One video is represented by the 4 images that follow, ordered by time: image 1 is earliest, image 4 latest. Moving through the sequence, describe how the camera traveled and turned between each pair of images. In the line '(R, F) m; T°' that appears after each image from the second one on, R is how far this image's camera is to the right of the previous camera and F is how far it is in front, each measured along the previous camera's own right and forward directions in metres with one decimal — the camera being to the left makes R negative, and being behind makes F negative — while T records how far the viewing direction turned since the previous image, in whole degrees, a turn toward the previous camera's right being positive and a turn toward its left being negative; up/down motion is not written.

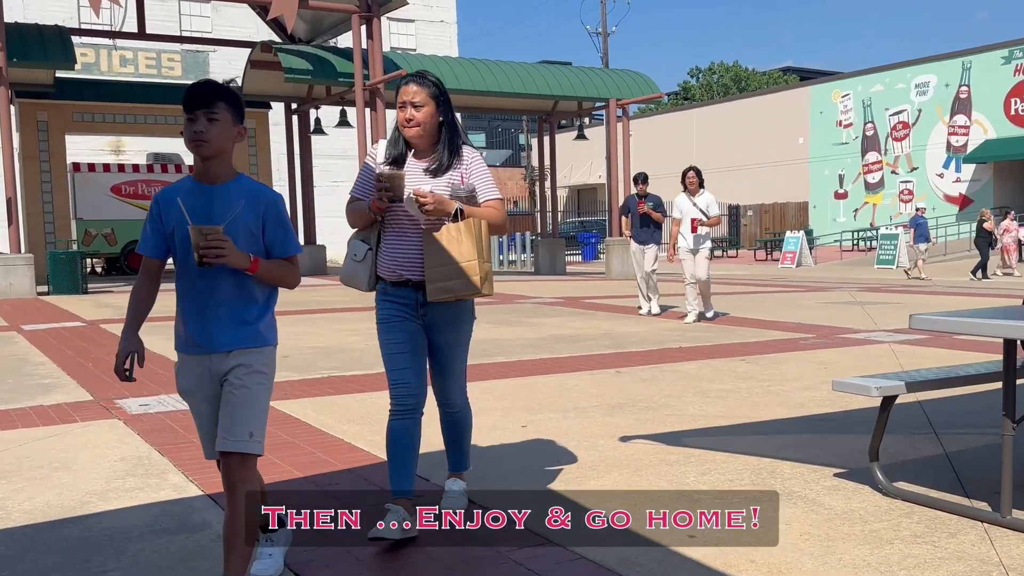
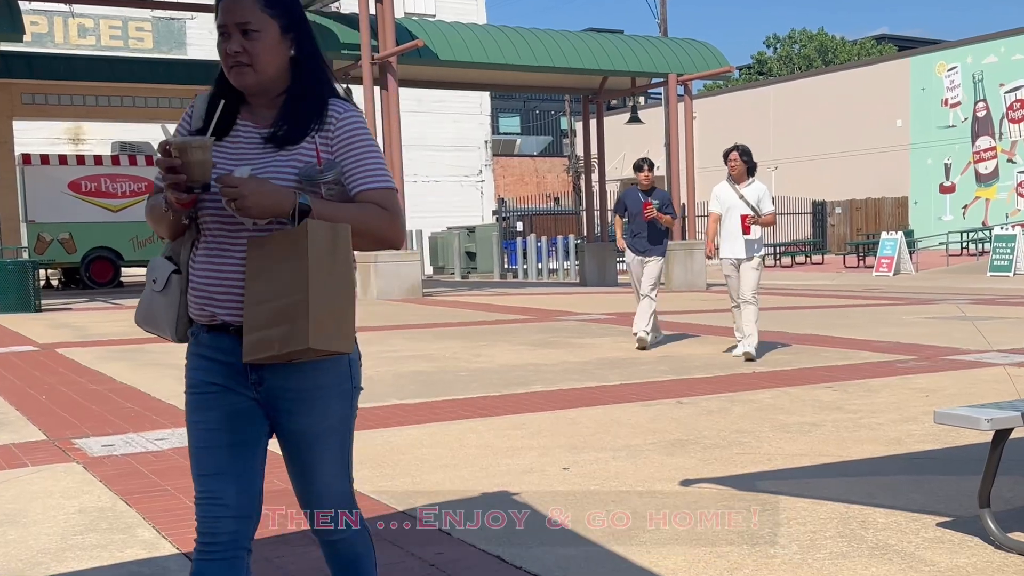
(0.0, +1.2) m; -2°
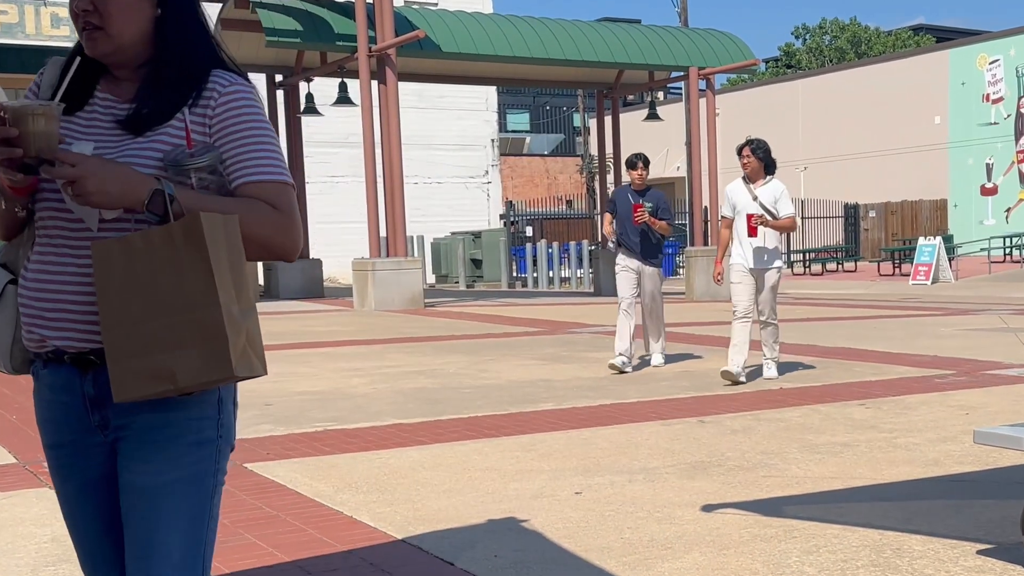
(0.0, +0.4) m; -1°
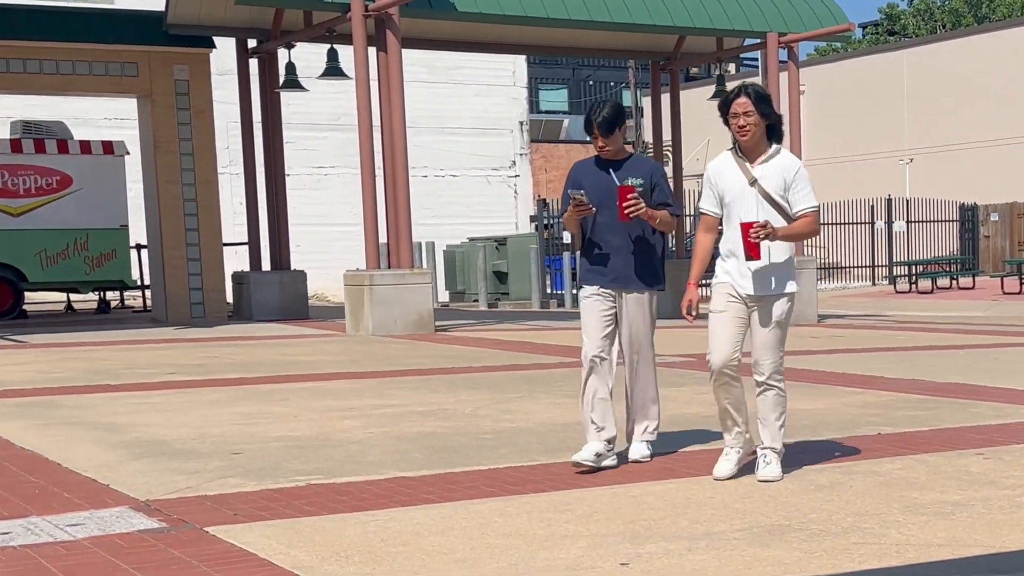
(0.0, +1.1) m; -2°
